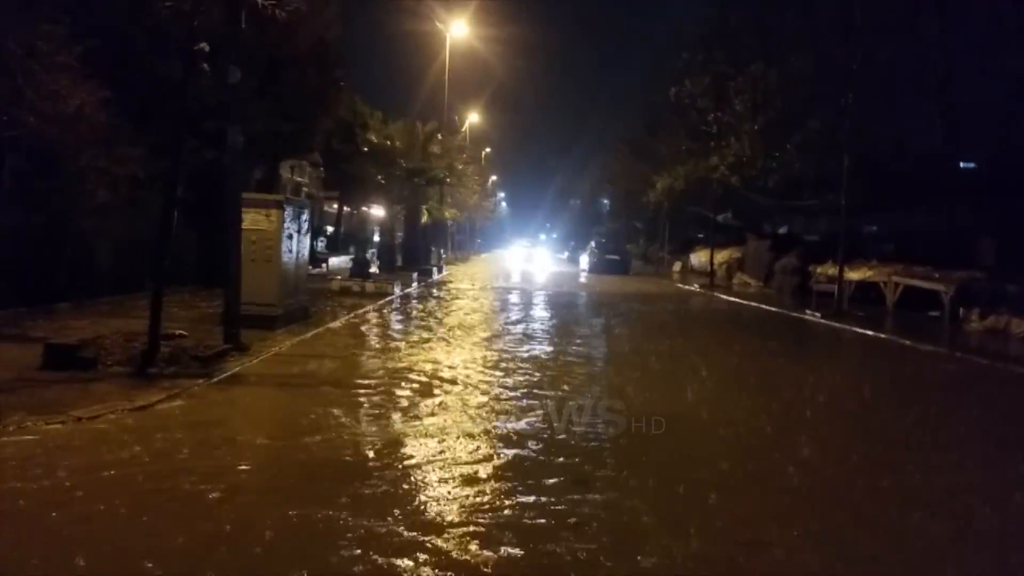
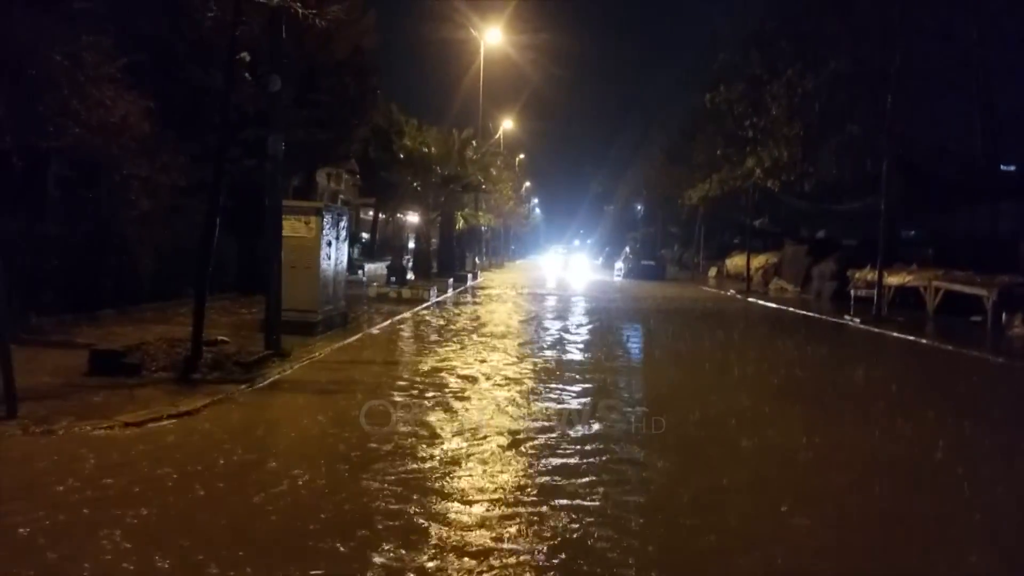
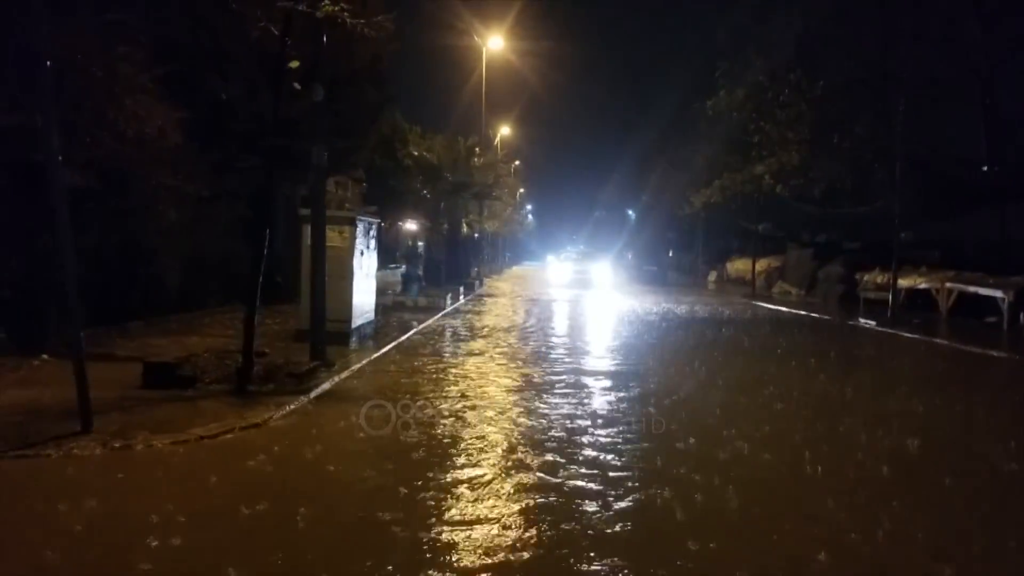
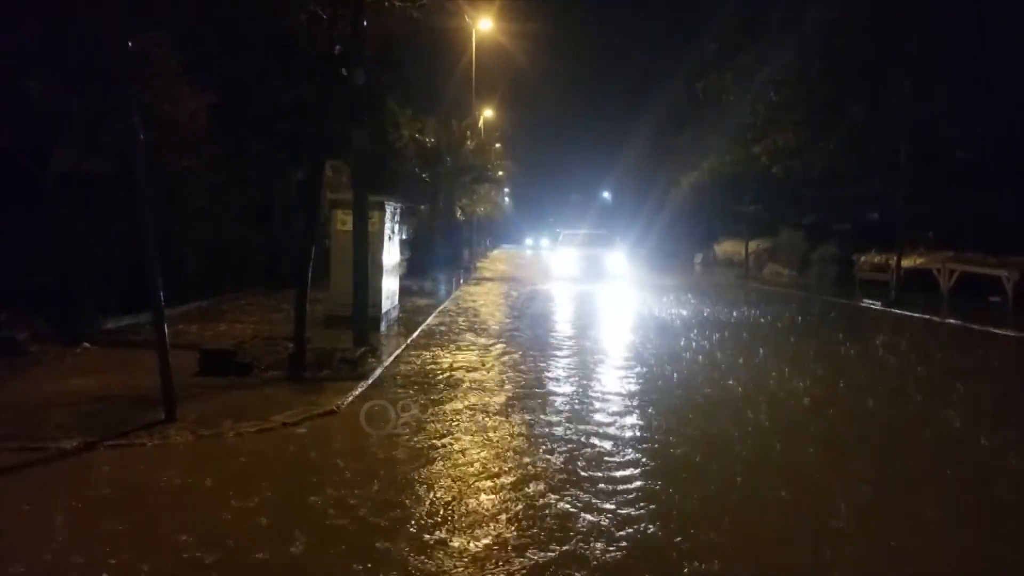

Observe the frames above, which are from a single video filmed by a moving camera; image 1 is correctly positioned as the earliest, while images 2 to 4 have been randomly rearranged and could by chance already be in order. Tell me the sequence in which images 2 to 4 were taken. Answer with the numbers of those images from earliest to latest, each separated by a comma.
2, 3, 4
